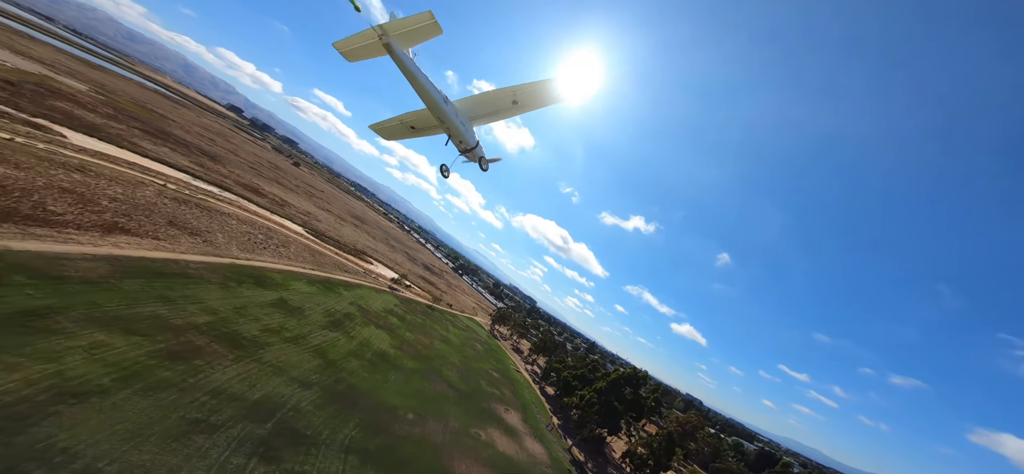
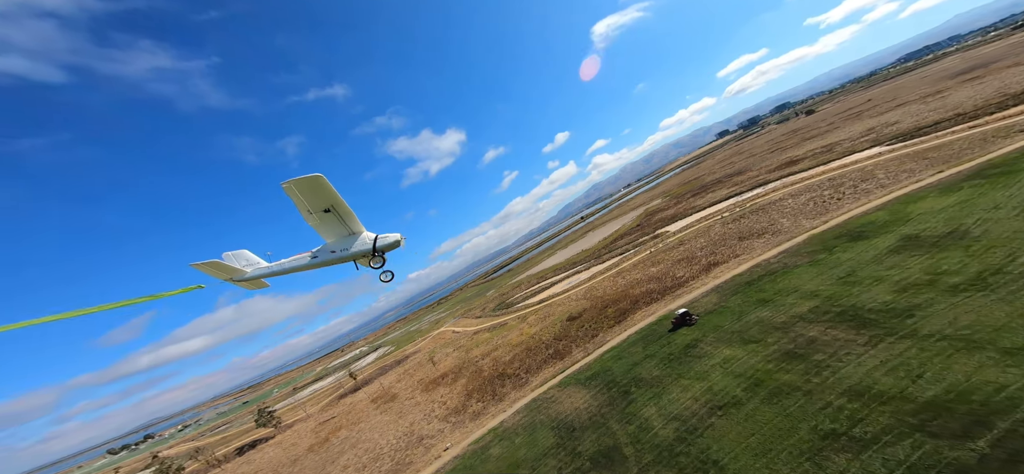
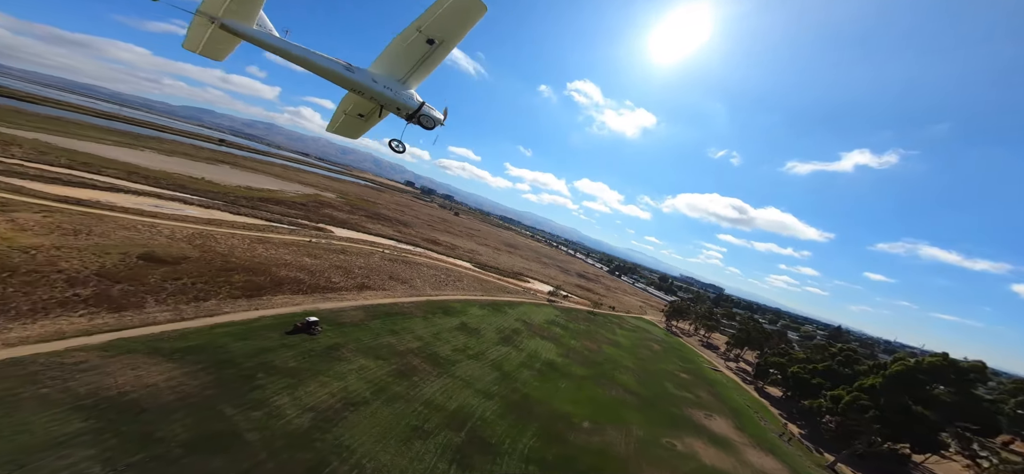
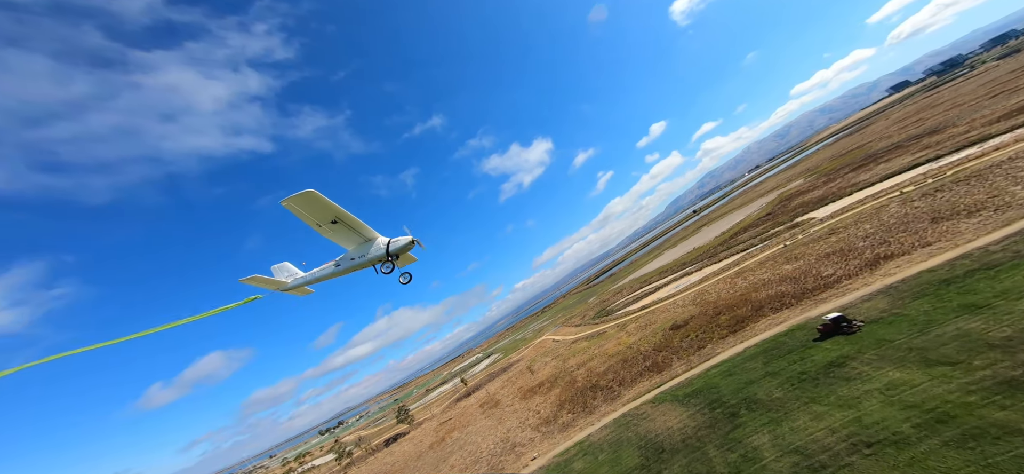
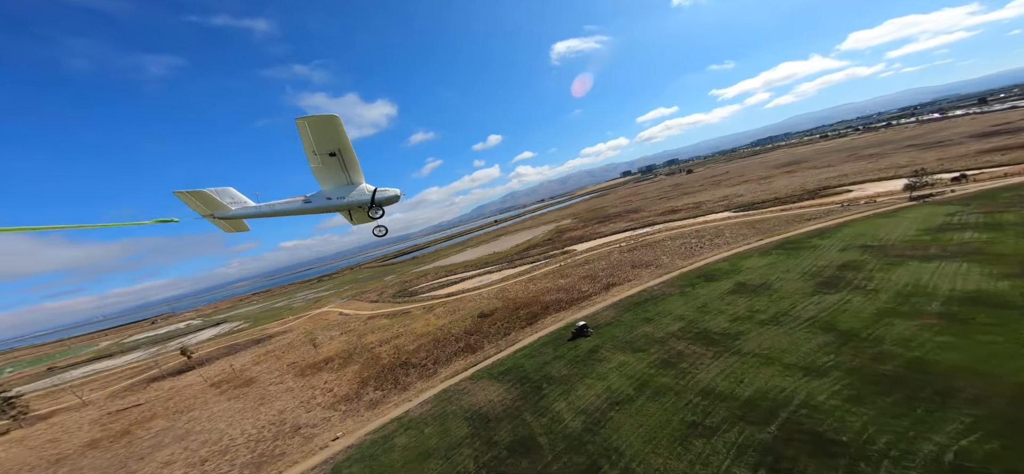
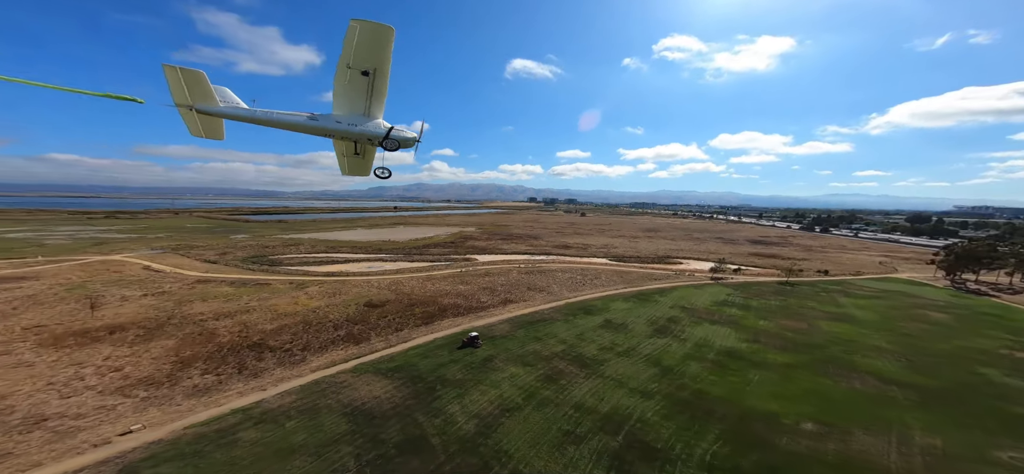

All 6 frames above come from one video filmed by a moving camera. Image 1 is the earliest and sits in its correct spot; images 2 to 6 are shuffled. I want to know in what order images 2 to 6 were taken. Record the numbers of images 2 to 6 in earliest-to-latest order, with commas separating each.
3, 6, 5, 2, 4
